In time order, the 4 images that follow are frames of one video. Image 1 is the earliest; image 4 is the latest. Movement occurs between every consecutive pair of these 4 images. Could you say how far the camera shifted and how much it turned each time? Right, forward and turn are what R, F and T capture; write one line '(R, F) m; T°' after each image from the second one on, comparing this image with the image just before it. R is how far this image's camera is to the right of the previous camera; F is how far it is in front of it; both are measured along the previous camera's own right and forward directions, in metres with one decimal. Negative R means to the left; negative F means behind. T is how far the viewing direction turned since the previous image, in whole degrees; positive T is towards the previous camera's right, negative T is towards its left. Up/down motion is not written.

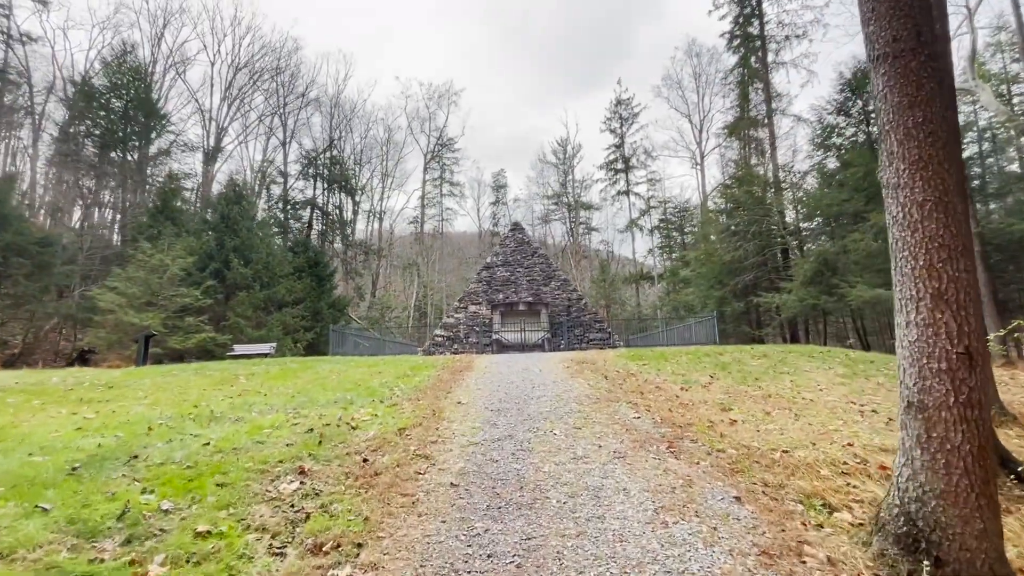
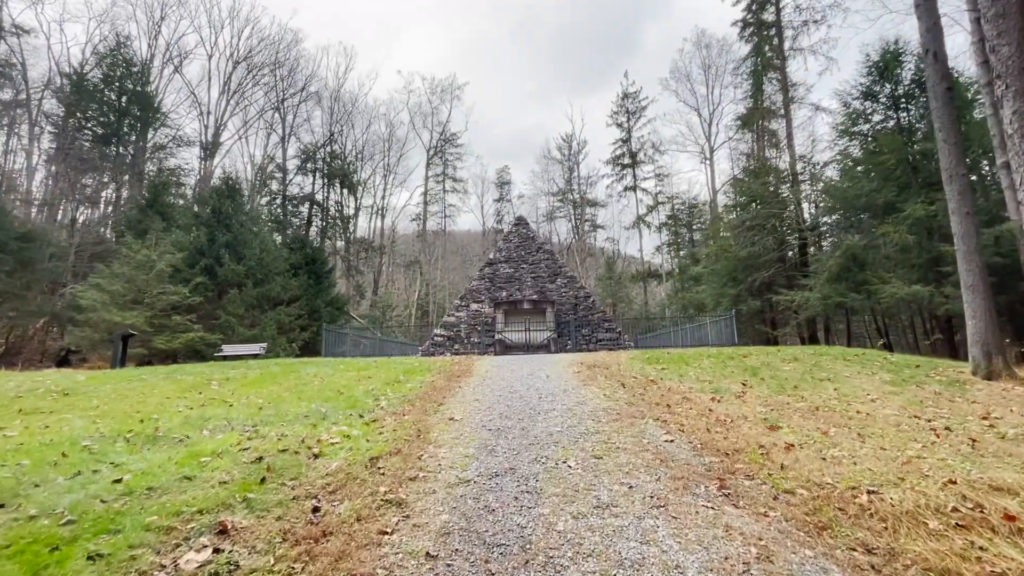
(0.0, +1.0) m; -1°
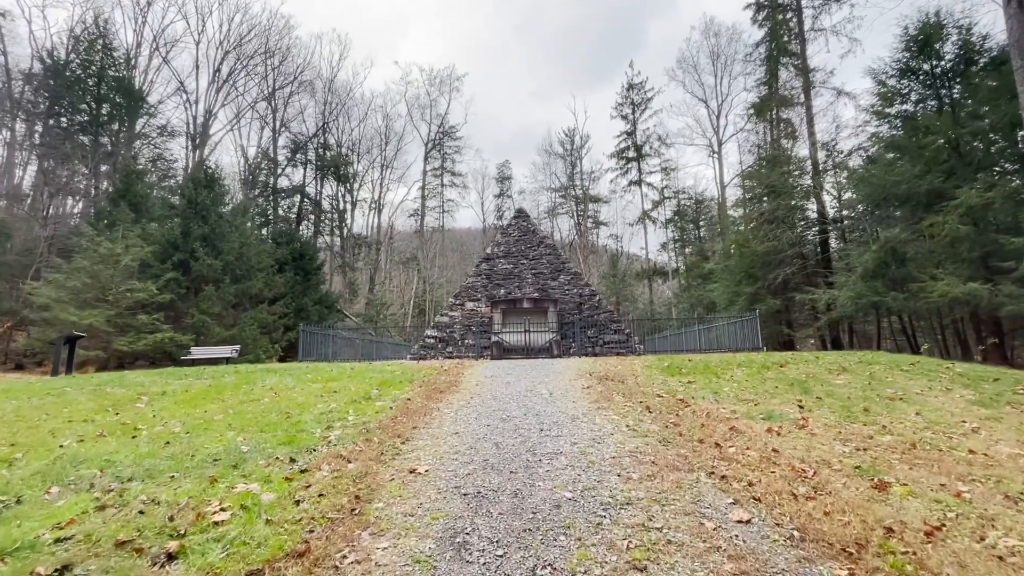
(+0.1, +1.5) m; 0°
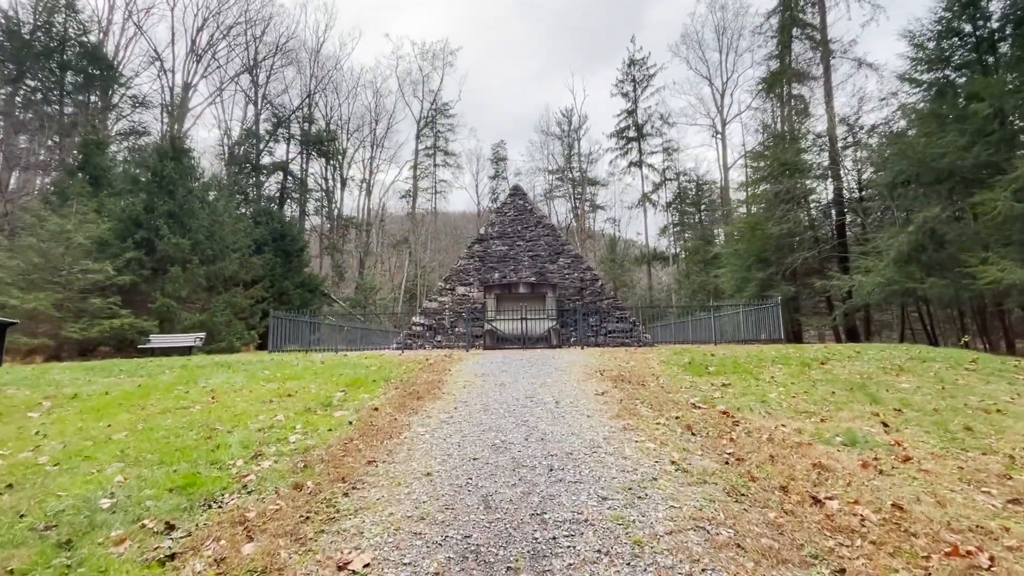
(0.0, +1.4) m; +1°
